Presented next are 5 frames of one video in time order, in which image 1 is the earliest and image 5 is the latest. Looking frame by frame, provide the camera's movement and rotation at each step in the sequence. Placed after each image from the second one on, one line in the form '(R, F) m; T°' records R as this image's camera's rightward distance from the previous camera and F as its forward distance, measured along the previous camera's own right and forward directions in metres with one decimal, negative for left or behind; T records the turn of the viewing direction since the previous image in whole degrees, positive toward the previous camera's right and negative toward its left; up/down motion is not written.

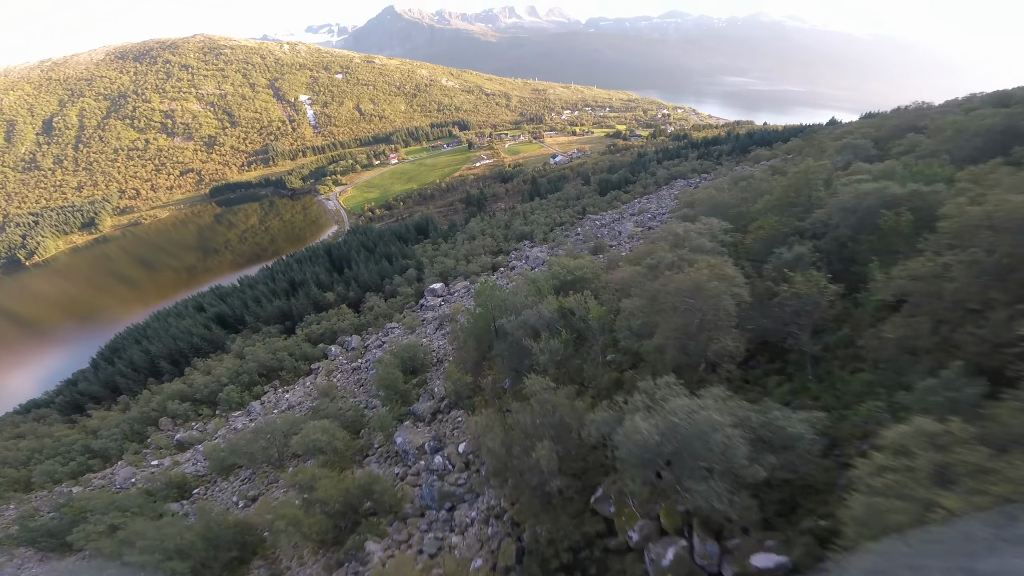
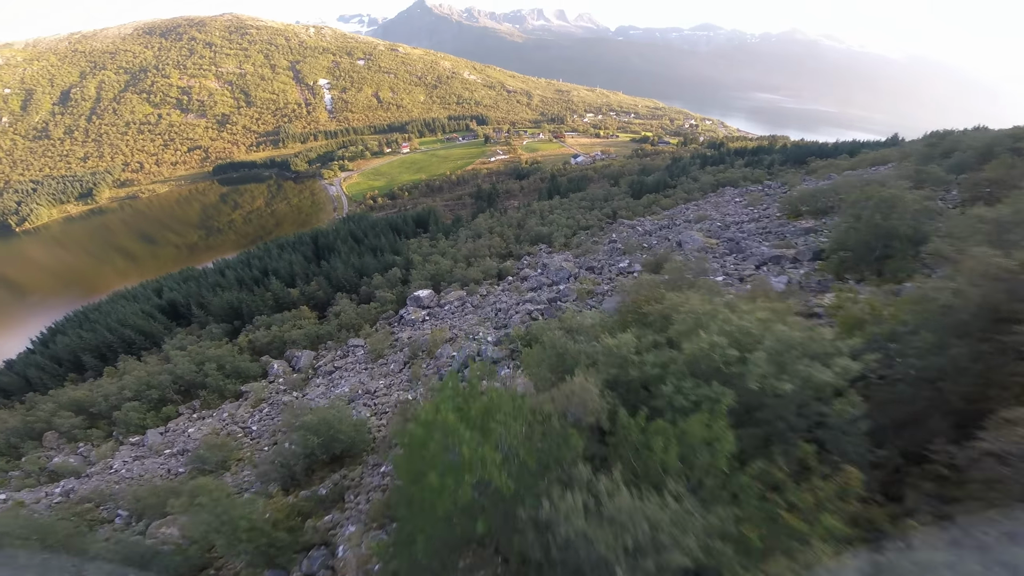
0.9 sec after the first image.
(-0.4, +9.8) m; -1°
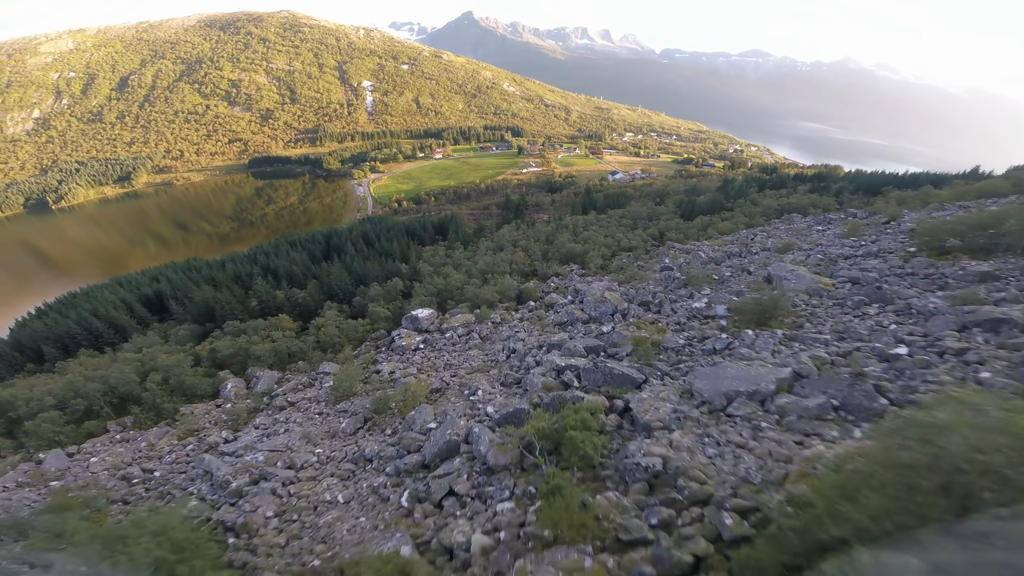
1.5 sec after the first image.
(-0.1, +6.3) m; -3°
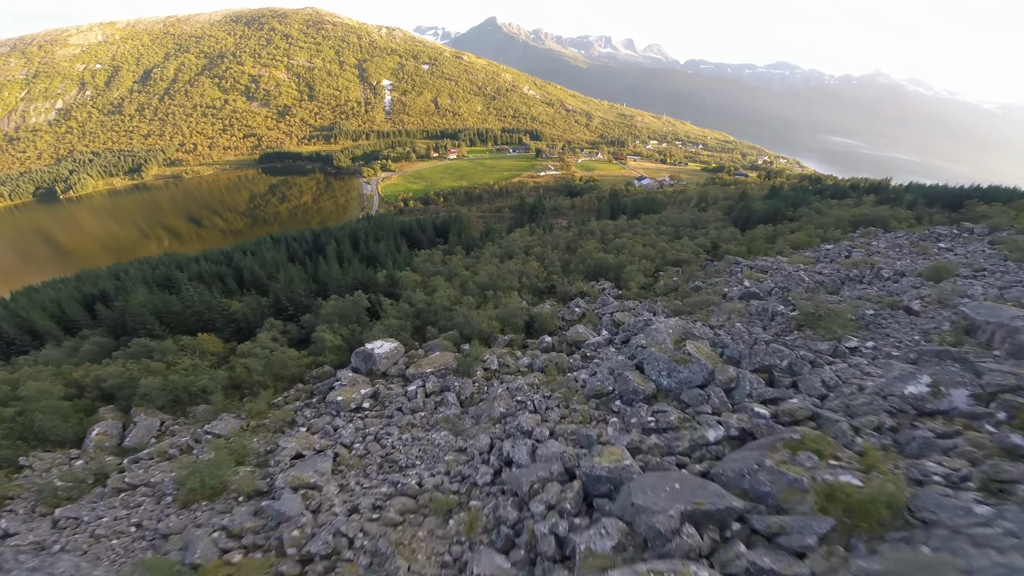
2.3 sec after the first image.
(+0.2, +7.6) m; -2°
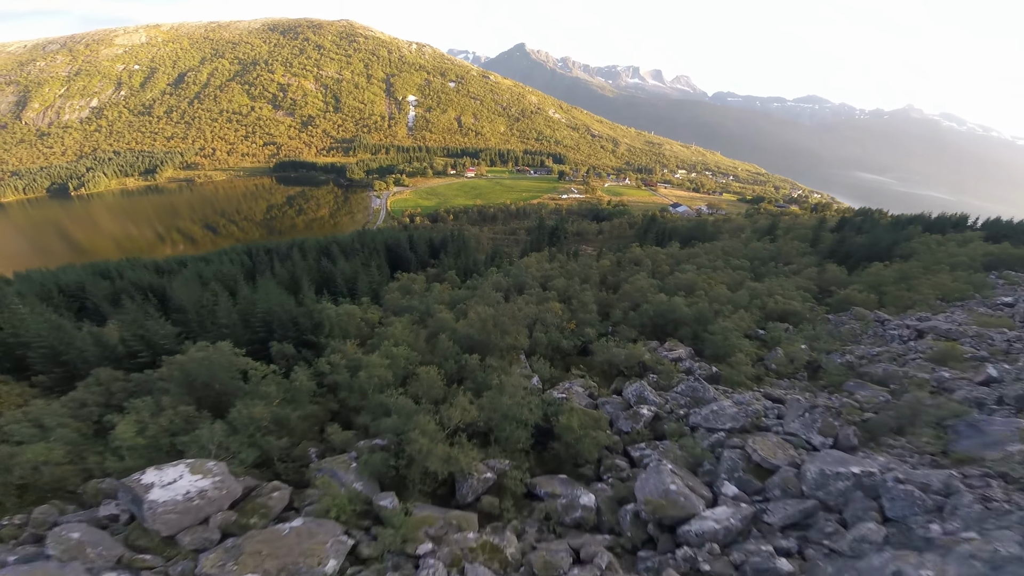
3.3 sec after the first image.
(+0.2, +8.9) m; -2°
